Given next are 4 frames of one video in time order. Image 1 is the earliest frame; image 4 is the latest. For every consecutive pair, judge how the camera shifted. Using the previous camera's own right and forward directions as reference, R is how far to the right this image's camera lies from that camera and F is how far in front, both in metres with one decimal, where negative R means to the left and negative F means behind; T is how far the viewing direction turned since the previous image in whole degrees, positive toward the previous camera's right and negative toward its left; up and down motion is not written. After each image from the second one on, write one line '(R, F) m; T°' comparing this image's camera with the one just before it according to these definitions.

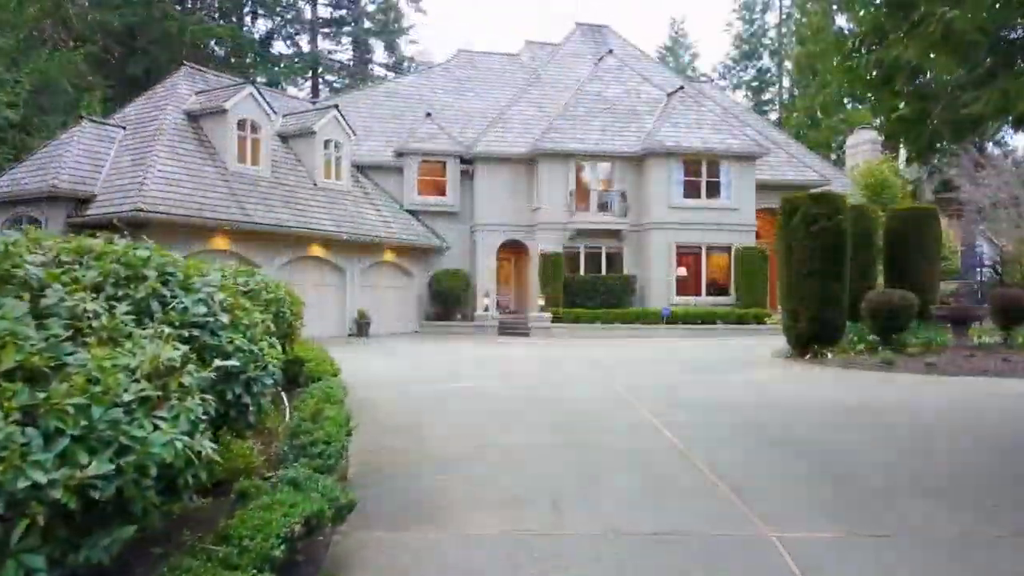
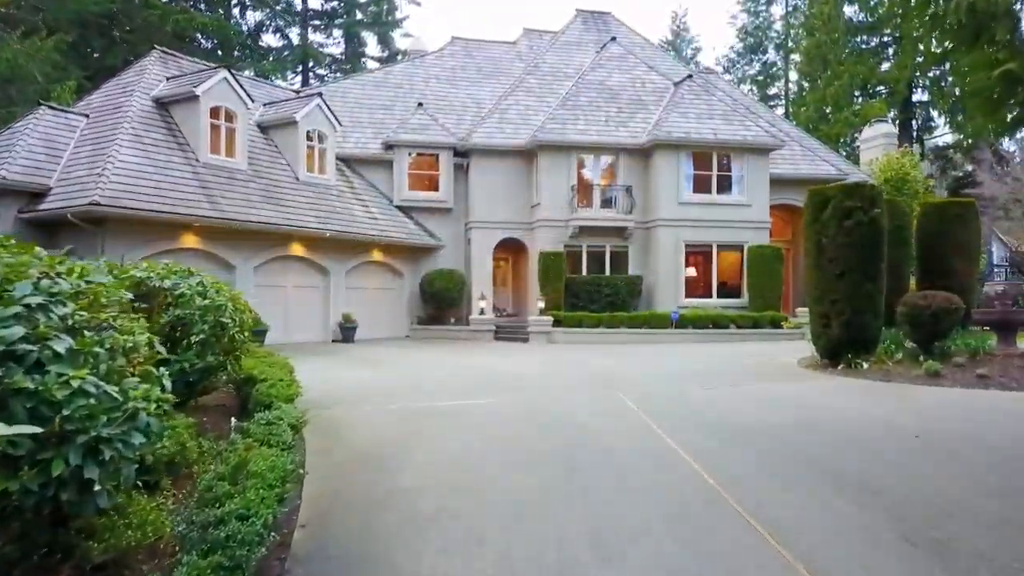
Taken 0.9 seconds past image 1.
(0.0, +1.6) m; 0°
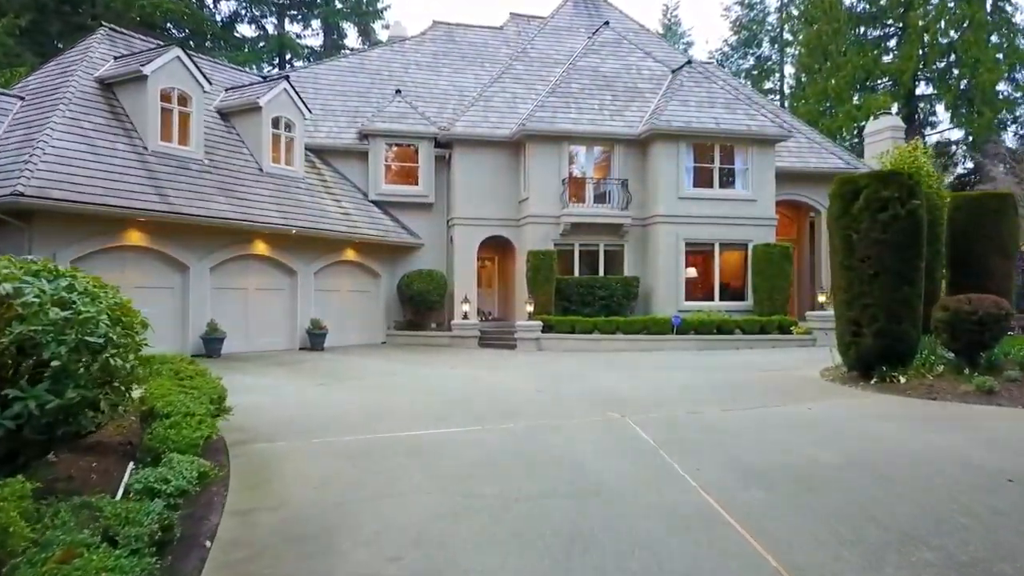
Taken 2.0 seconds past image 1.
(0.0, +1.8) m; +1°
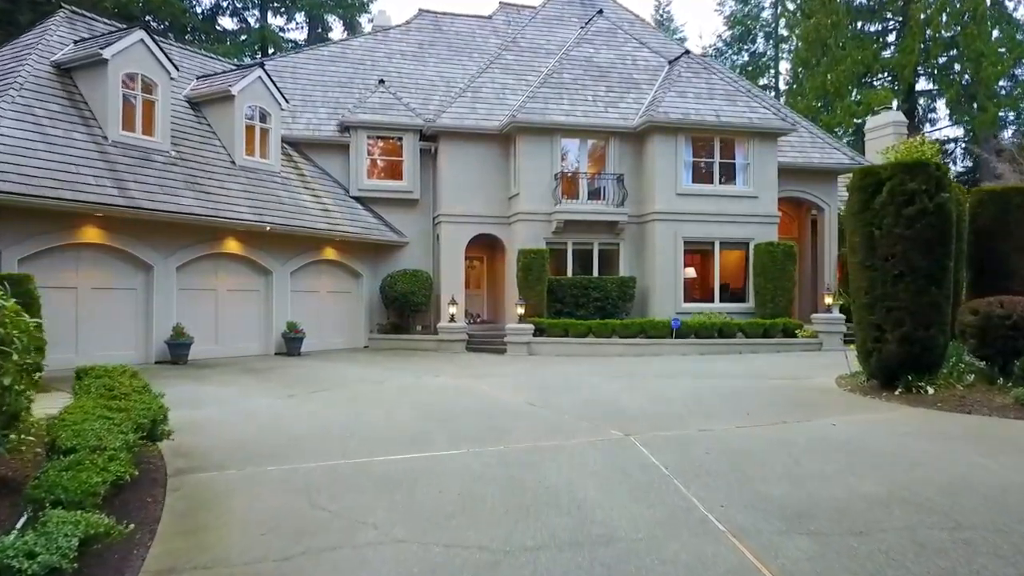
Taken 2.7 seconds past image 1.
(0.0, +1.1) m; +1°
